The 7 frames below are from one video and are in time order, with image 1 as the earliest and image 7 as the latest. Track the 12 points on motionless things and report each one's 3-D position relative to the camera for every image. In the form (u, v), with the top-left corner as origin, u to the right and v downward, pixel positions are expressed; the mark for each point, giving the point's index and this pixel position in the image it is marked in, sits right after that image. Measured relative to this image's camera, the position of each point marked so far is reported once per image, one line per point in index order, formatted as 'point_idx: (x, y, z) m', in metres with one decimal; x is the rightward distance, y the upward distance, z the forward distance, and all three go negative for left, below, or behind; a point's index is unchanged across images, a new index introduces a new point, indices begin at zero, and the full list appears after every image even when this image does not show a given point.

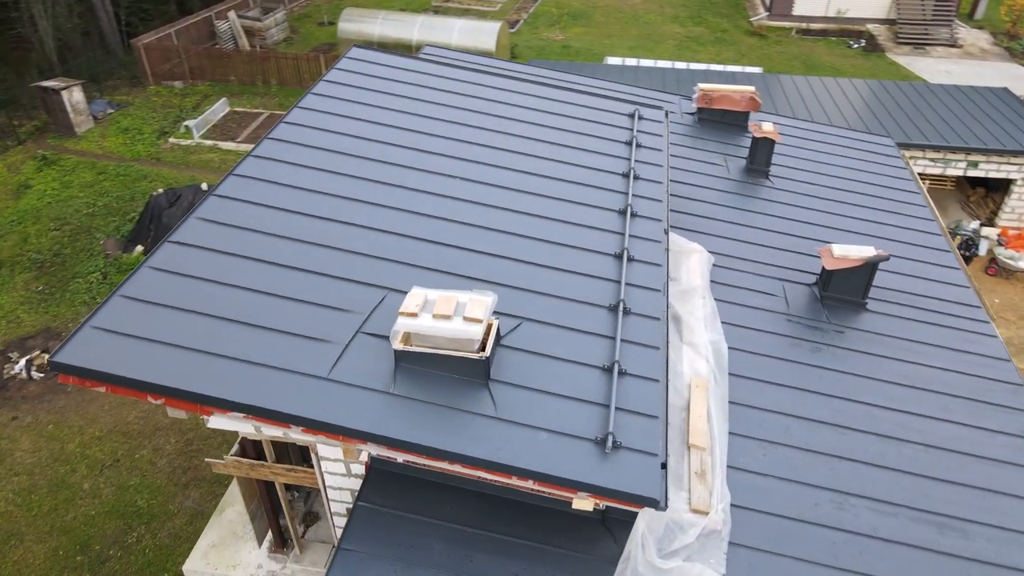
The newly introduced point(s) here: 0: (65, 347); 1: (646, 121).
0: (-3.1, -0.4, +5.0) m
1: (+1.7, +2.1, +9.2) m
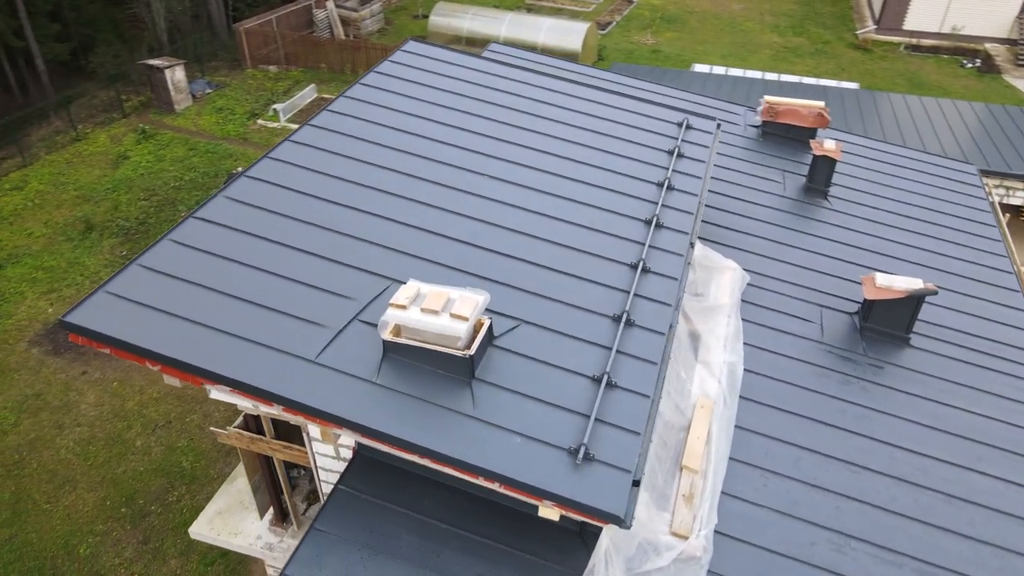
0: (-3.1, -0.1, +5.3) m
1: (+2.2, +1.9, +9.0) m
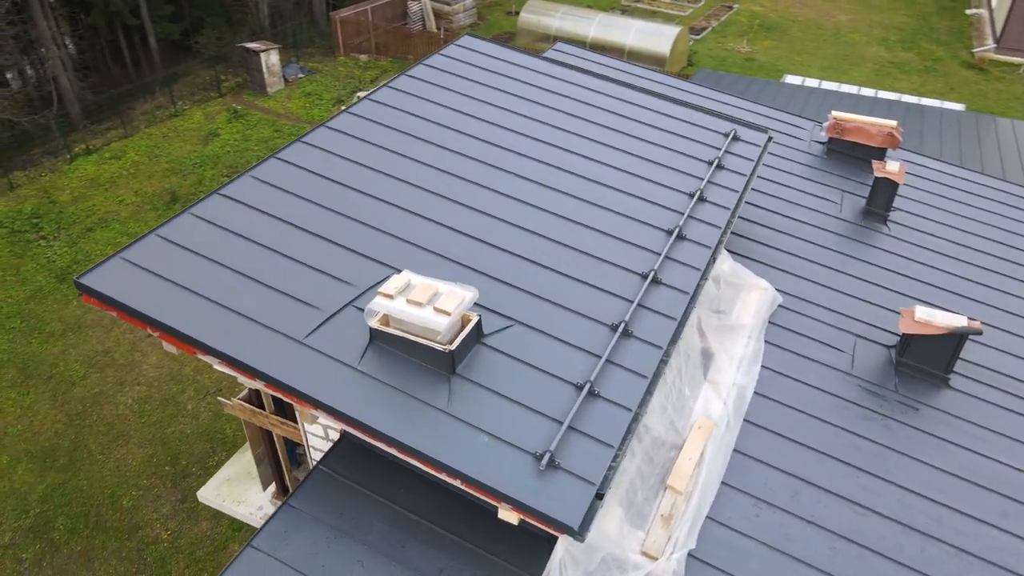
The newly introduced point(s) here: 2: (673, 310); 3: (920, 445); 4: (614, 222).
0: (-3.2, +0.1, +5.7) m
1: (+2.7, +1.7, +8.6) m
2: (+1.3, -0.2, +6.0) m
3: (+3.6, -1.4, +6.5) m
4: (+1.0, +0.6, +7.1) m
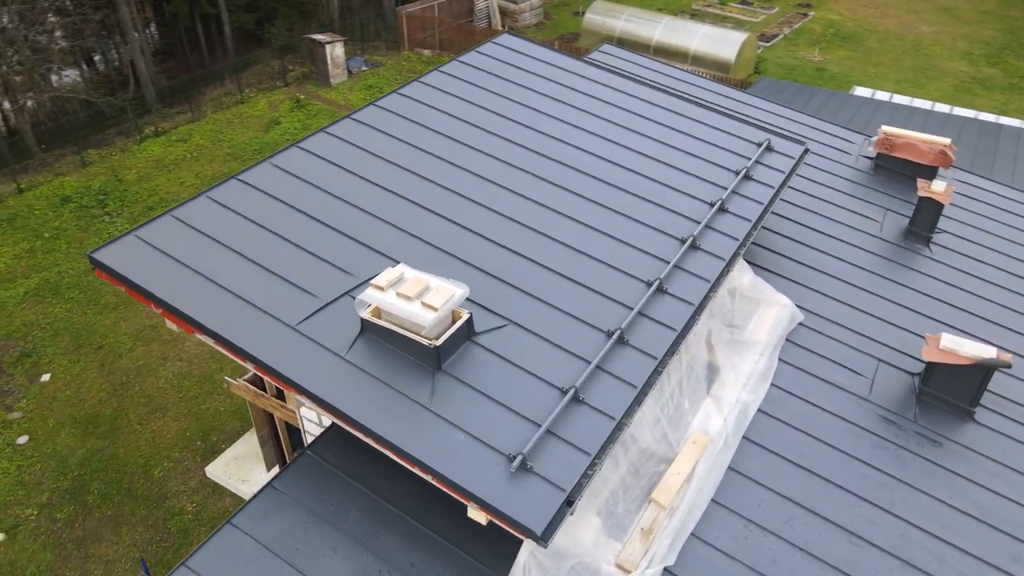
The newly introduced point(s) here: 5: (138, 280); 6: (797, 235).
0: (-3.2, +0.3, +5.9) m
1: (+3.0, +1.5, +8.4) m
2: (+1.3, -0.3, +5.9) m
3: (+3.5, -1.6, +6.2) m
4: (+1.1, +0.6, +7.0) m
5: (-2.8, +0.1, +5.6) m
6: (+3.4, +0.6, +8.9) m
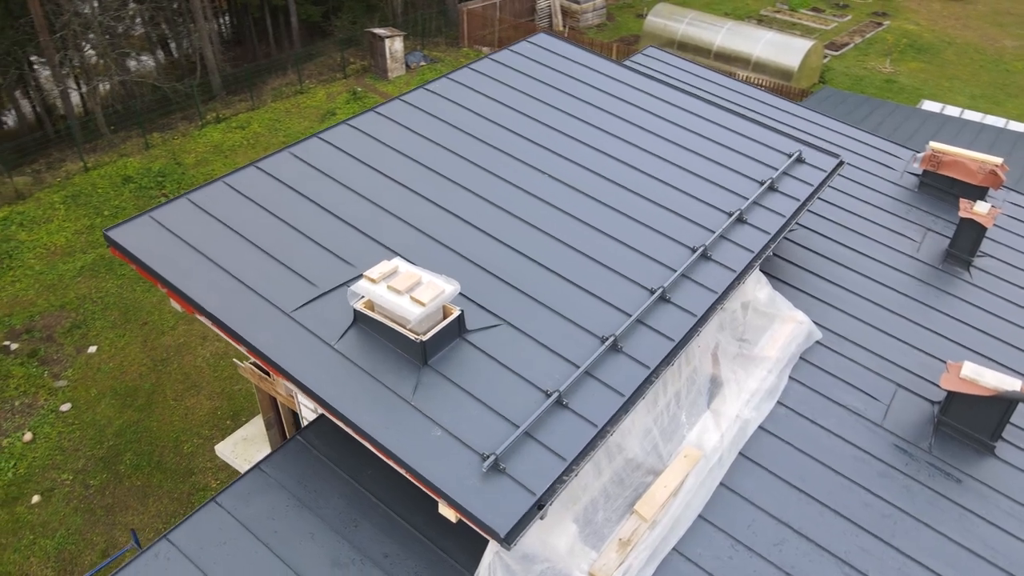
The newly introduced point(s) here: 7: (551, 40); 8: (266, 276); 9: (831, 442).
0: (-3.2, +0.5, +6.1) m
1: (+3.2, +1.3, +8.1) m
2: (+1.2, -0.3, +5.8) m
3: (+3.4, -1.8, +6.0) m
4: (+1.2, +0.5, +6.9) m
5: (-2.8, +0.2, +5.8) m
6: (+3.6, +0.4, +8.6) m
7: (+0.5, +3.3, +10.0) m
8: (-1.9, +0.1, +5.8) m
9: (+2.7, -1.3, +6.4) m
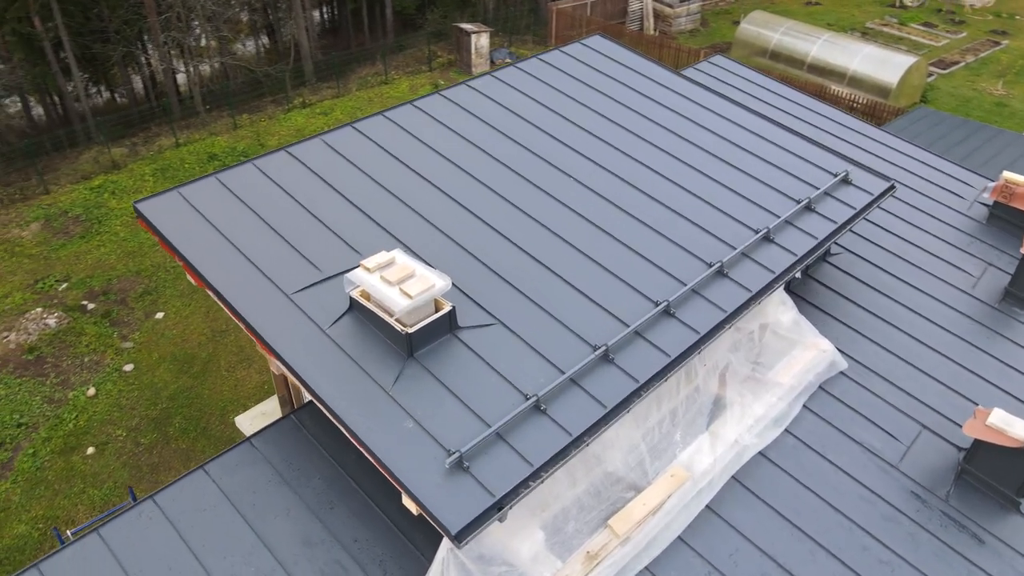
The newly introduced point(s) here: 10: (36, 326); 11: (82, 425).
0: (-3.1, +0.7, +6.4) m
1: (+3.5, +1.1, +7.8) m
2: (+1.2, -0.4, +5.6) m
3: (+3.3, -2.1, +5.6) m
4: (+1.3, +0.4, +6.7) m
5: (-2.8, +0.4, +6.1) m
6: (+3.9, +0.1, +8.2) m
7: (+1.3, +3.2, +9.9) m
8: (-1.9, +0.2, +6.0) m
9: (+2.6, -1.6, +6.1) m
10: (-9.4, -0.8, +14.8) m
11: (-7.4, -2.4, +12.9) m
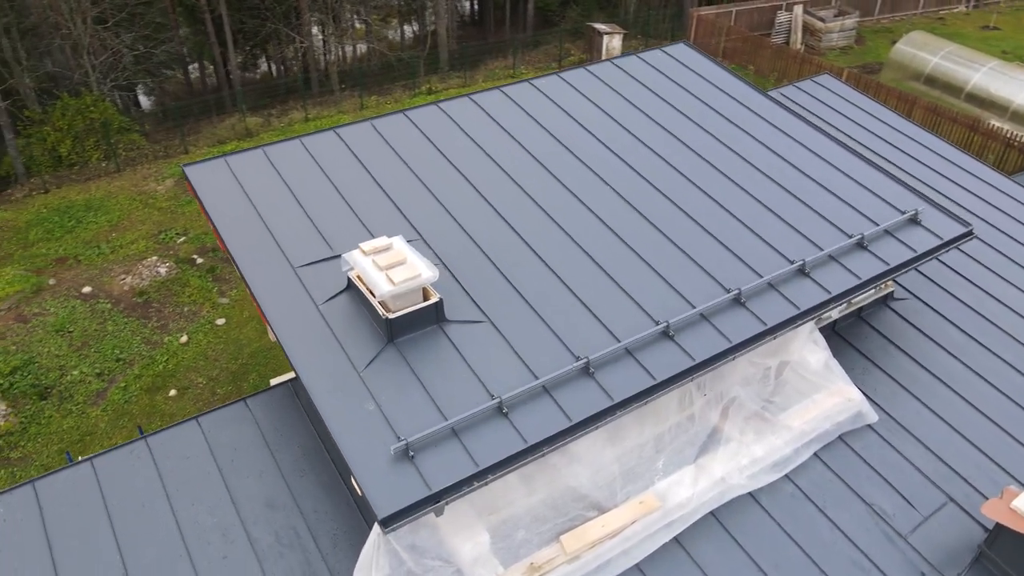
0: (-2.8, +1.1, +6.9) m
1: (+3.9, +0.6, +7.1) m
2: (+1.1, -0.6, +5.4) m
3: (+2.9, -2.5, +5.0) m
4: (+1.4, +0.2, +6.4) m
5: (-2.7, +0.8, +6.5) m
6: (+4.2, -0.4, +7.5) m
7: (+2.3, +3.0, +9.6) m
8: (-1.8, +0.5, +6.3) m
9: (+2.4, -1.9, +5.6) m
10: (-7.8, +0.3, +16.2) m
11: (-6.4, -1.5, +14.0) m
